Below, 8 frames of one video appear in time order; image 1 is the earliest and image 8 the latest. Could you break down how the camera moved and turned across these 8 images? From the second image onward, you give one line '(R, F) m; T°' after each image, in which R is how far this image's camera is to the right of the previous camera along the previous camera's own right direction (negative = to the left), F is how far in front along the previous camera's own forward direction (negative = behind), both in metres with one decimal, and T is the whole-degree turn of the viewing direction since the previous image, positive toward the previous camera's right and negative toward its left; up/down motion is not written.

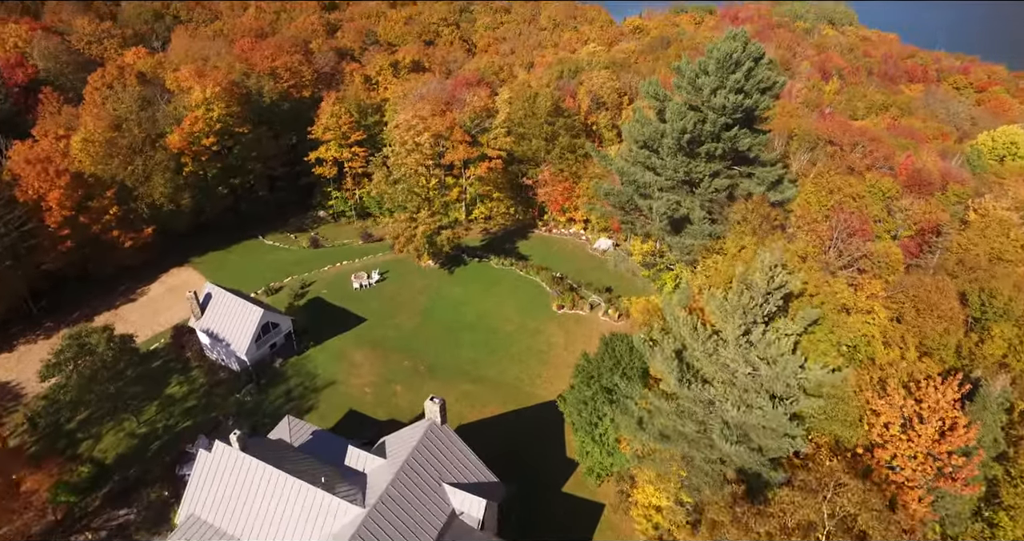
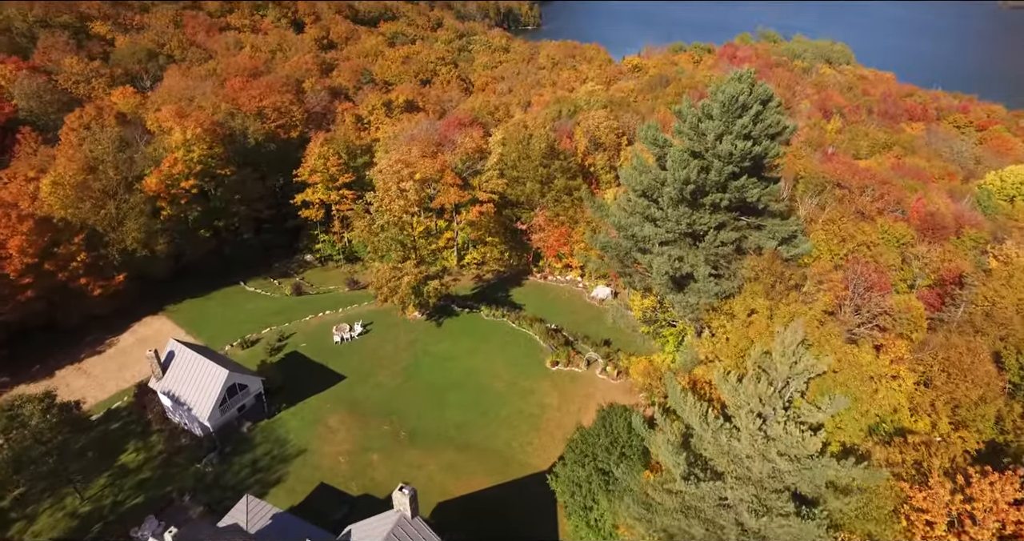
(+0.4, +1.8) m; 0°
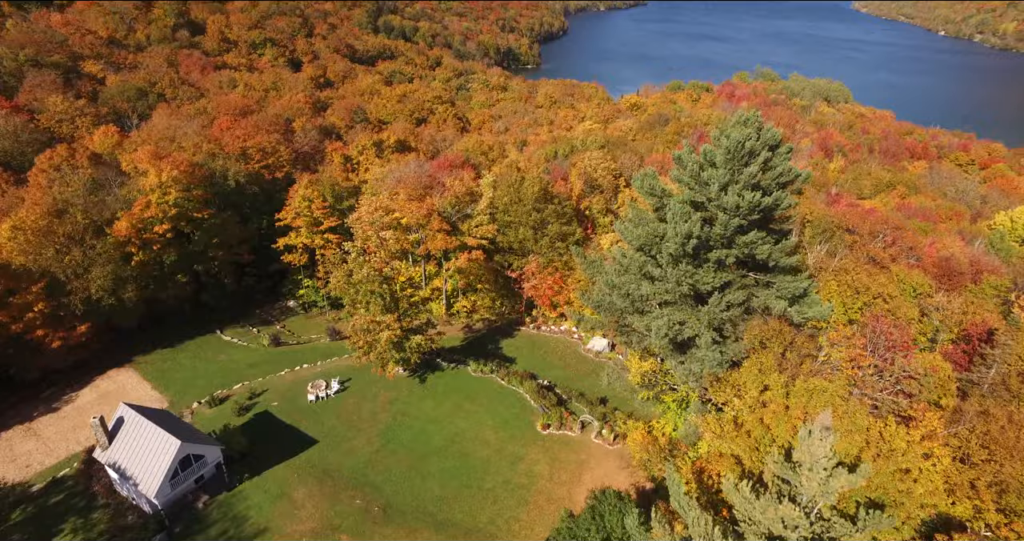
(+0.5, +1.9) m; 0°
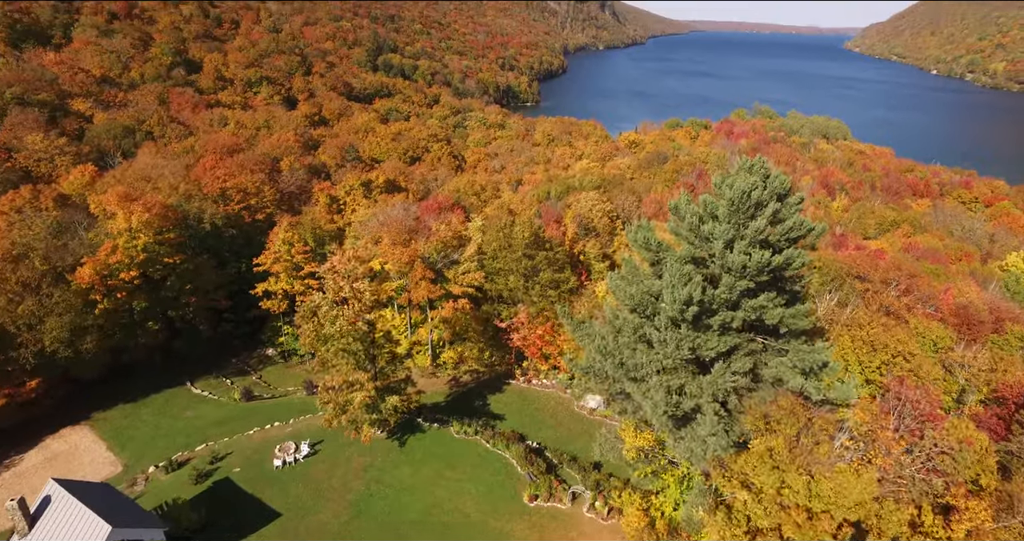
(+0.6, +2.0) m; 0°
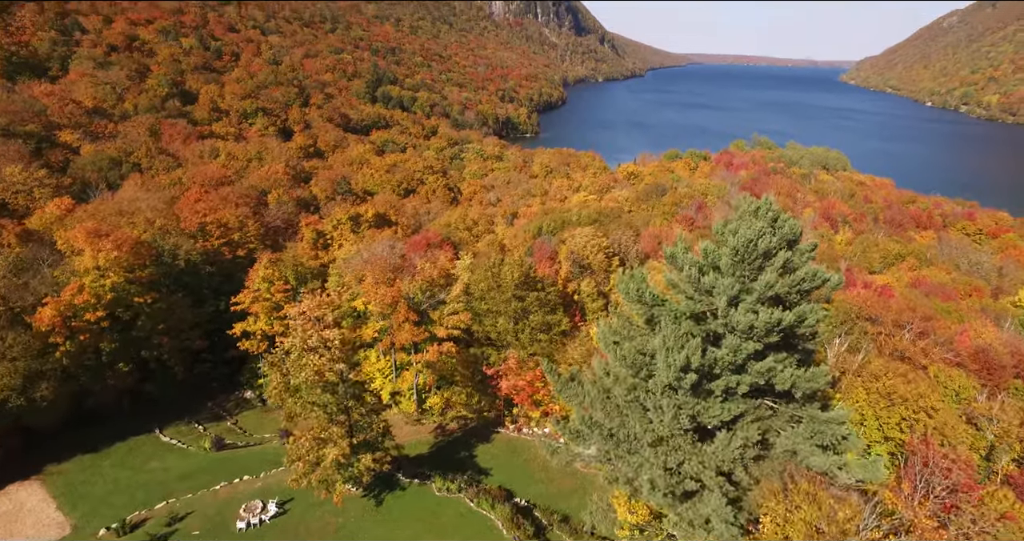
(+0.5, +1.7) m; 0°
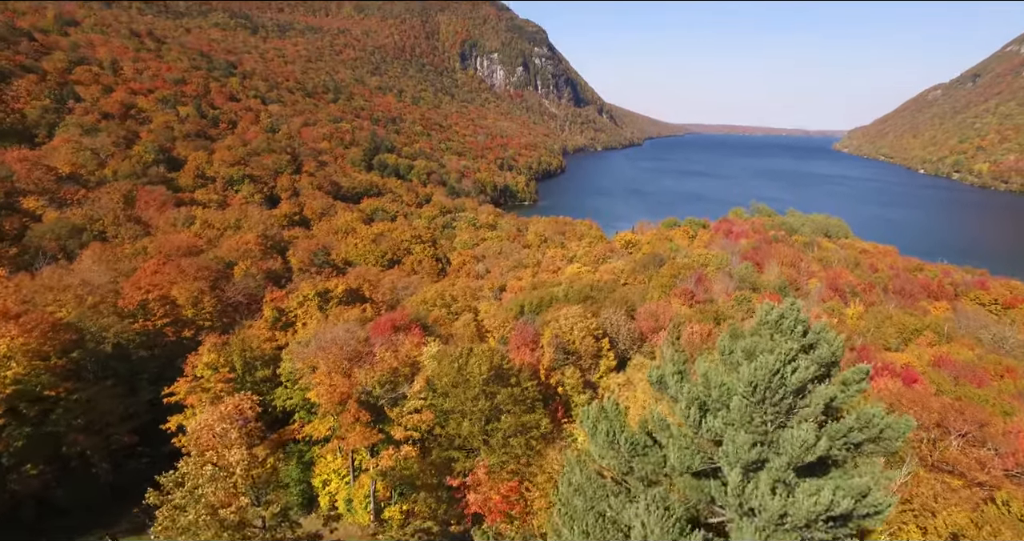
(+1.2, +3.8) m; 0°
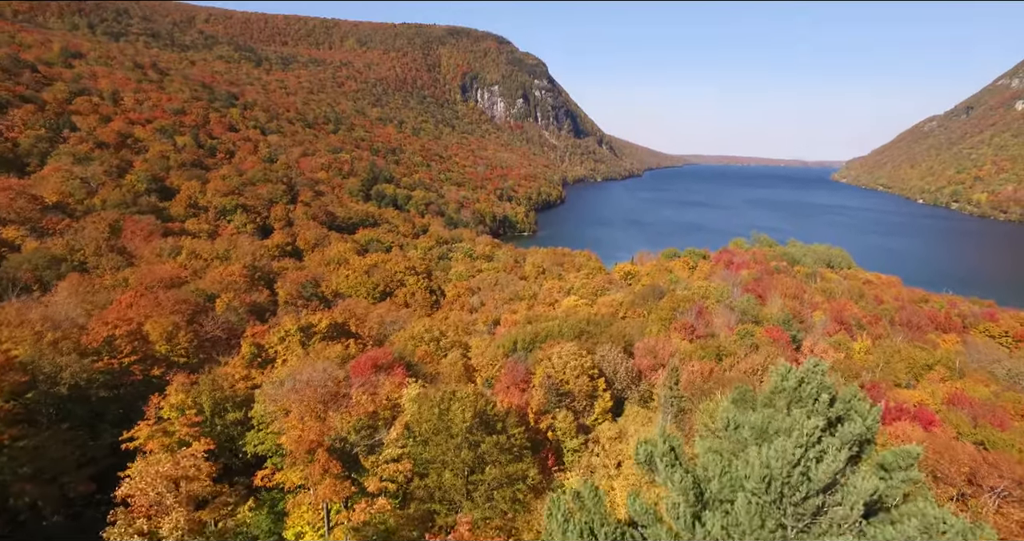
(+0.5, +1.7) m; 0°
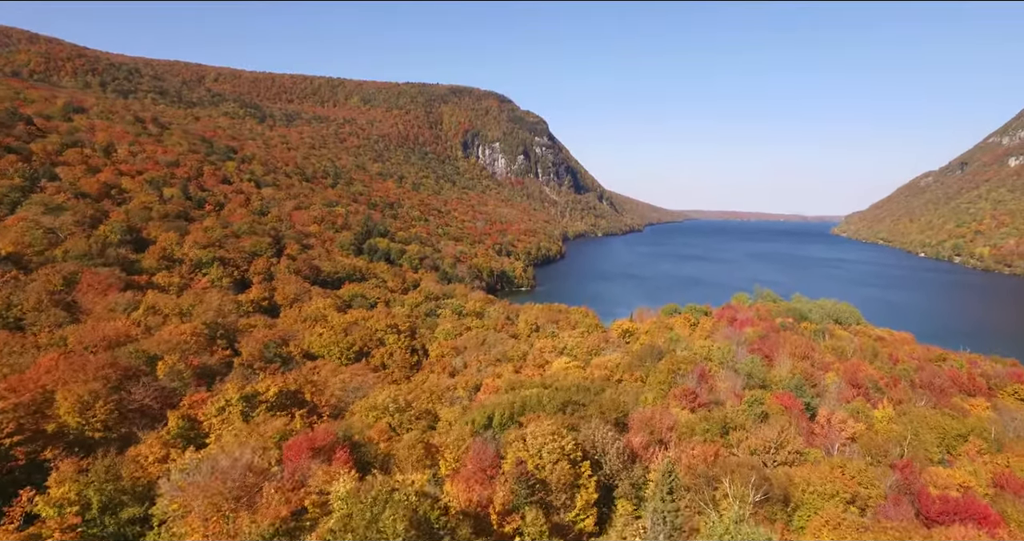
(+1.4, +4.6) m; 0°
